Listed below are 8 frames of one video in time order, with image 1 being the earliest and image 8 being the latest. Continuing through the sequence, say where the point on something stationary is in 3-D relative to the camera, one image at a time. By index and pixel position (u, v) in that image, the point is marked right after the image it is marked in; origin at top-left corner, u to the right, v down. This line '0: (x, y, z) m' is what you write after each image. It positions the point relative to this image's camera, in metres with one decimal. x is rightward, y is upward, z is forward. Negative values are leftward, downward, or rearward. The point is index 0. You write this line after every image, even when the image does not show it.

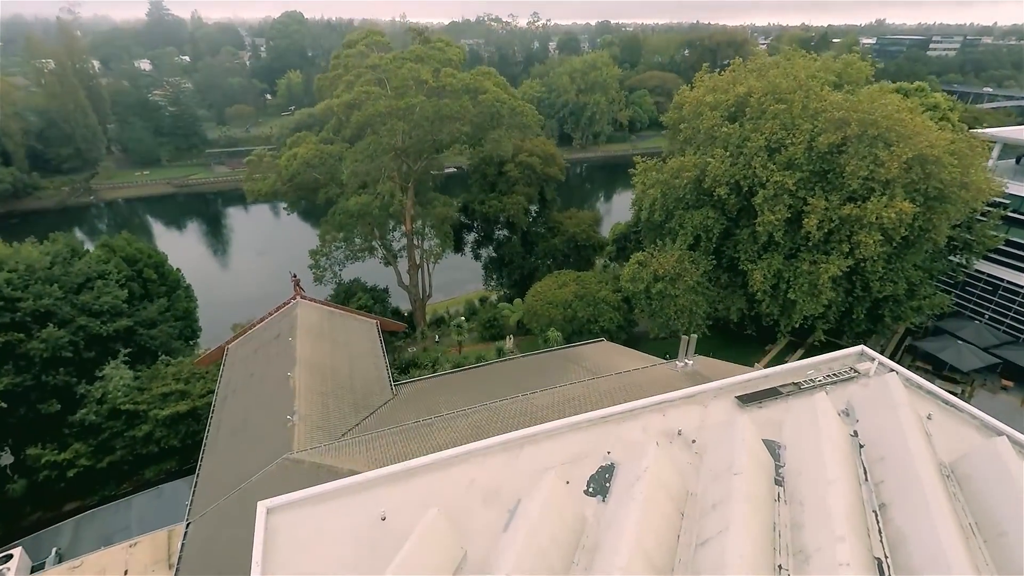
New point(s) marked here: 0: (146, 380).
0: (-13.7, -3.5, +18.4) m
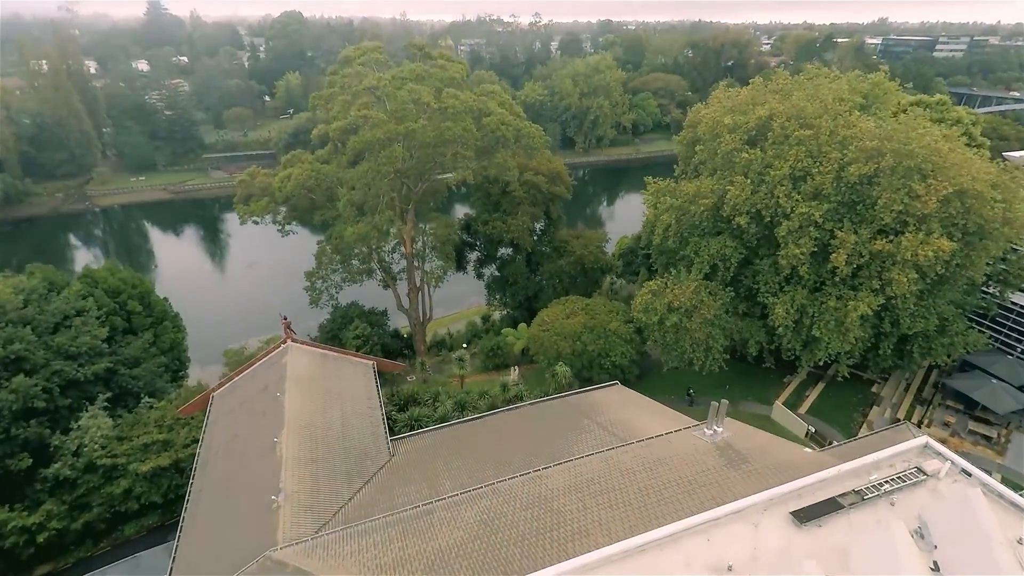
0: (-13.4, -4.9, +17.2) m
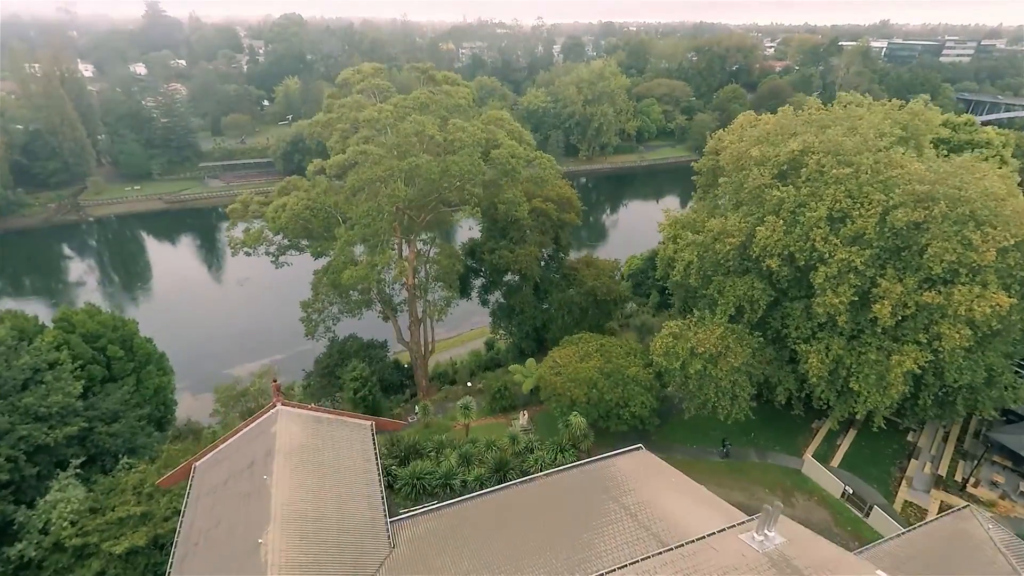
0: (-13.0, -6.6, +15.6) m
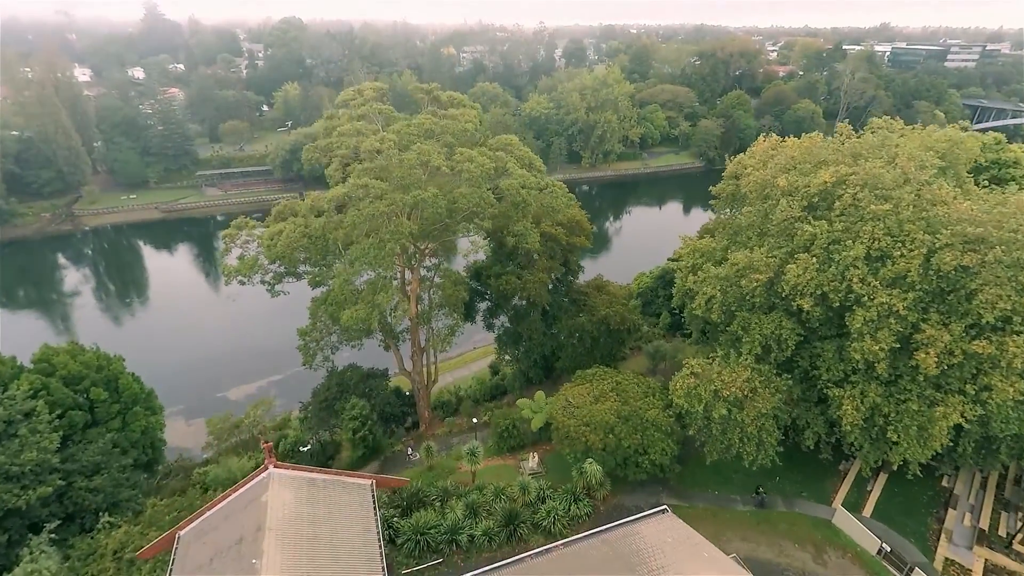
0: (-12.6, -8.0, +14.3) m
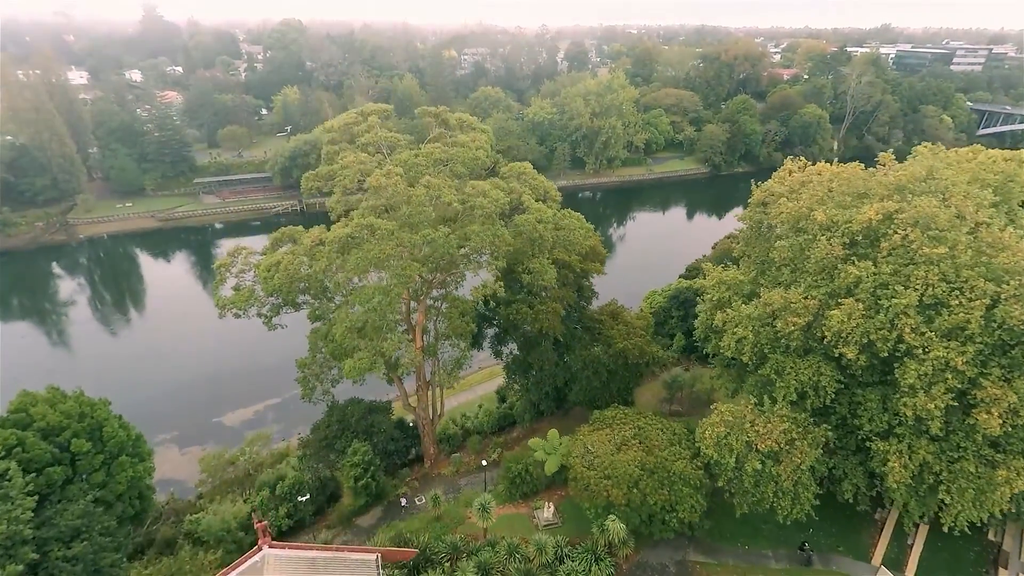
0: (-12.1, -9.5, +12.9) m
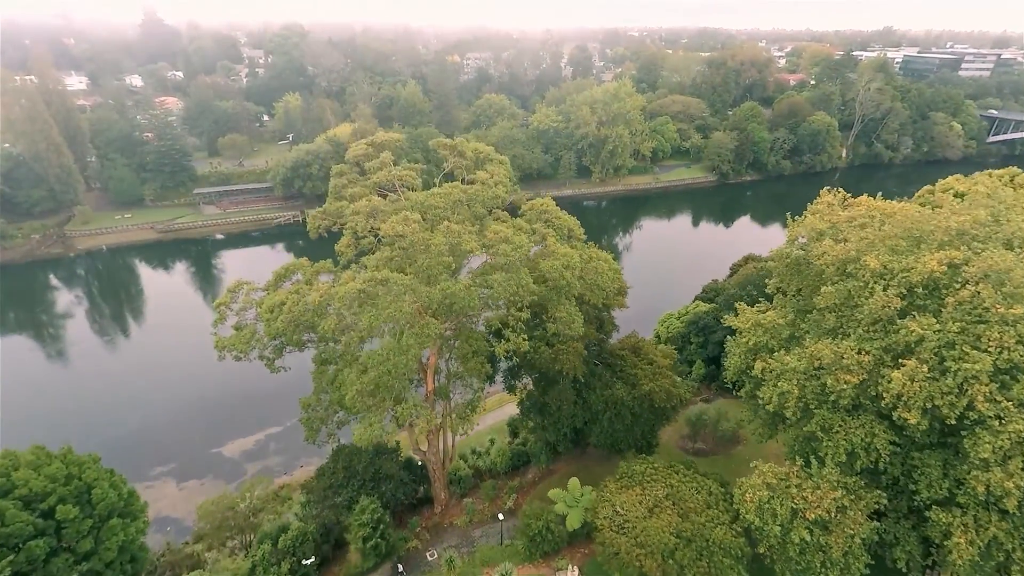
0: (-11.3, -11.2, +11.5) m
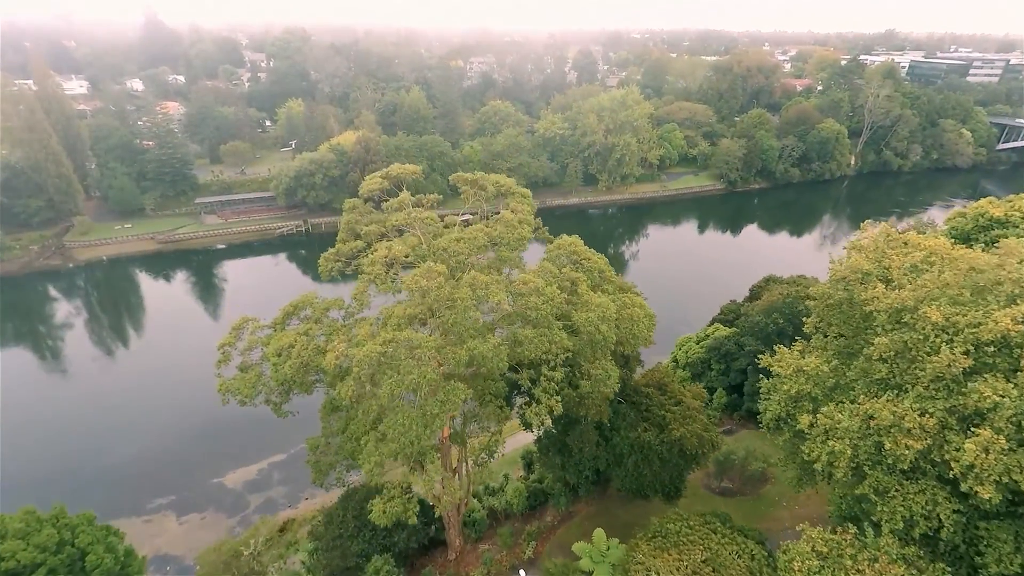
0: (-10.4, -12.7, +10.2) m
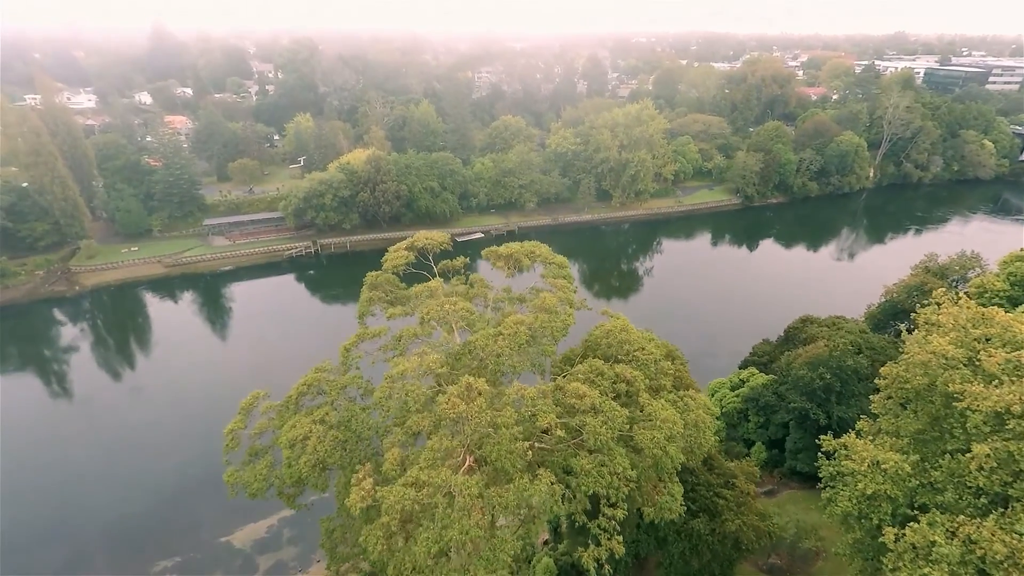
0: (-9.2, -15.5, +8.4) m
